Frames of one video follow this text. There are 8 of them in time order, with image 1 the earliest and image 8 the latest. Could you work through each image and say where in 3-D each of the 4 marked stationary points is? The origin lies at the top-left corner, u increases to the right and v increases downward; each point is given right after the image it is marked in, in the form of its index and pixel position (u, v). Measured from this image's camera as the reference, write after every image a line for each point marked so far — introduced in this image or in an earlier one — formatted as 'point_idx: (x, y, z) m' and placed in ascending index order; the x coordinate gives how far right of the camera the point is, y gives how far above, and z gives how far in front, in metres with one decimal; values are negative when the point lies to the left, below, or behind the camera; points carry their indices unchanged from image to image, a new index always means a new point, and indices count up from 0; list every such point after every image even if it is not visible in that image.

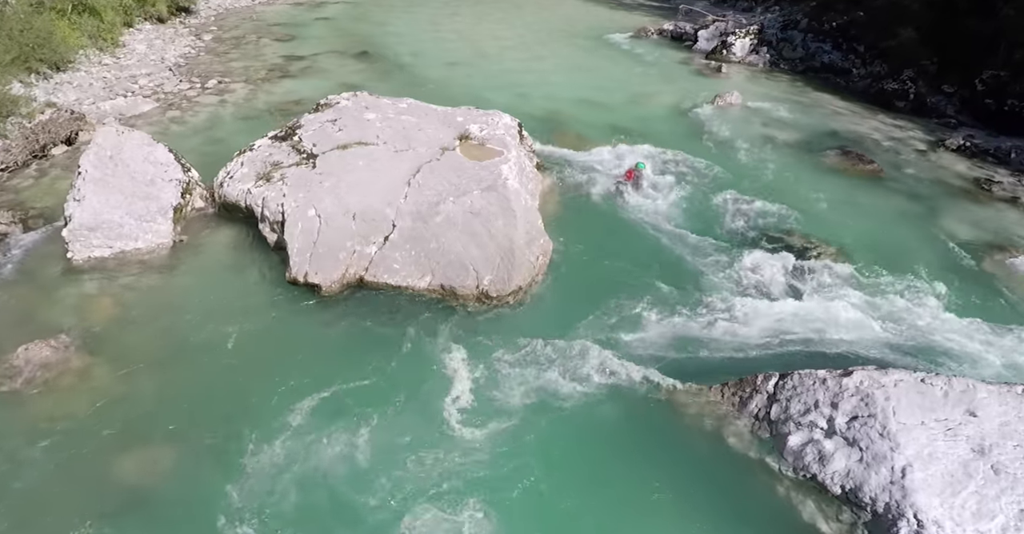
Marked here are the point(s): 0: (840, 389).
0: (+4.0, -1.5, +8.0) m
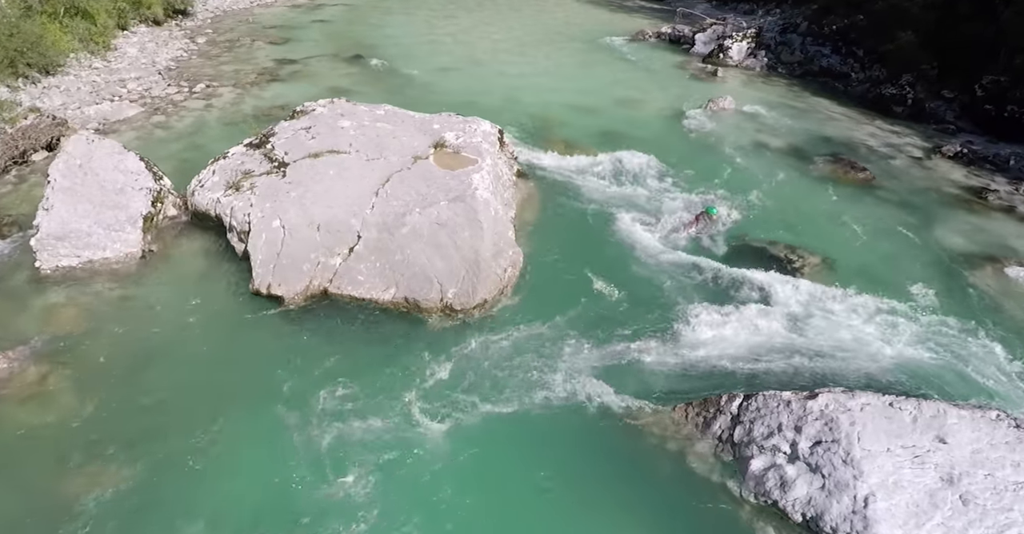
0: (+3.5, -1.7, +7.8) m
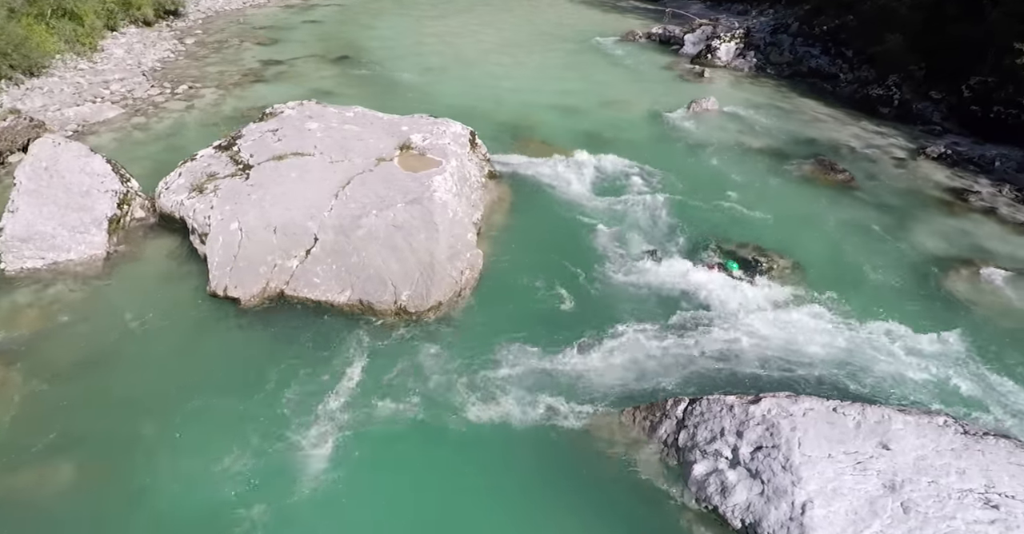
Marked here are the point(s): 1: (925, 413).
0: (+2.8, -1.8, +7.7) m
1: (+5.2, -1.8, +8.1) m
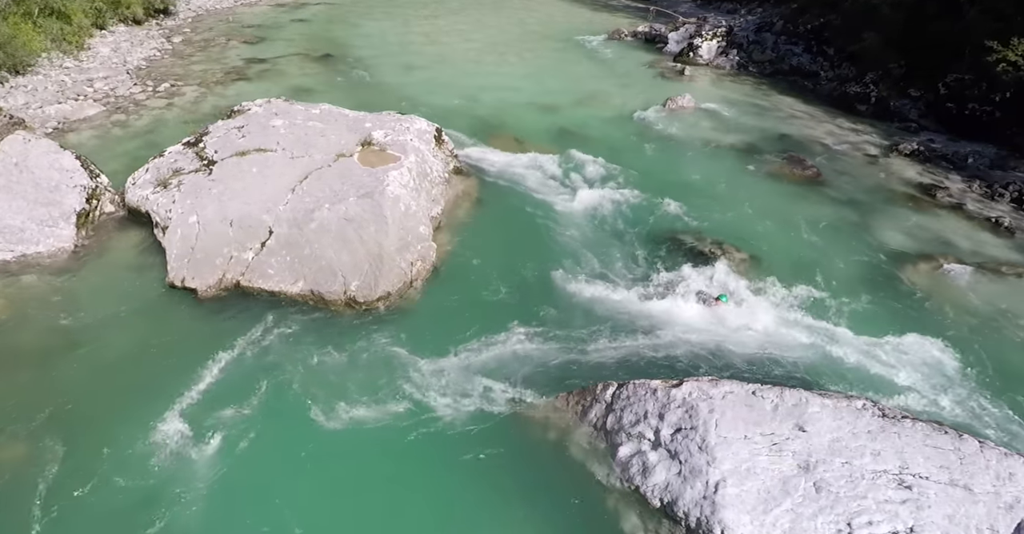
0: (+1.9, -1.6, +8.0) m
1: (+4.3, -1.7, +8.4) m
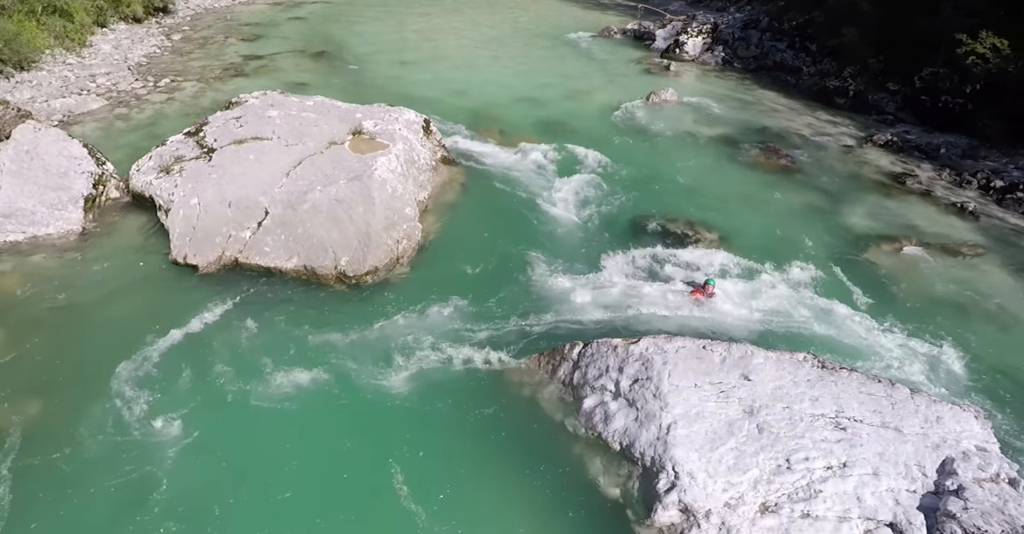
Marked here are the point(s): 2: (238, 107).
0: (+1.6, -1.2, +8.8) m
1: (+4.0, -1.3, +9.2) m
2: (-6.5, +3.8, +15.4) m
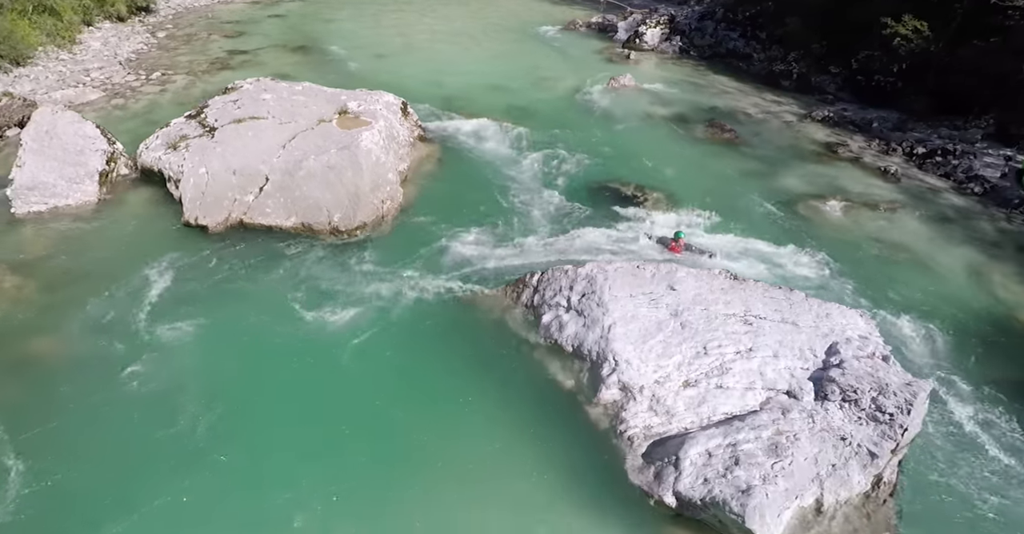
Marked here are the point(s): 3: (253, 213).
0: (+1.1, -0.2, +10.7) m
1: (+3.5, -0.1, +11.1) m
2: (-7.3, +4.6, +17.0) m
3: (-5.5, +1.1, +13.6) m
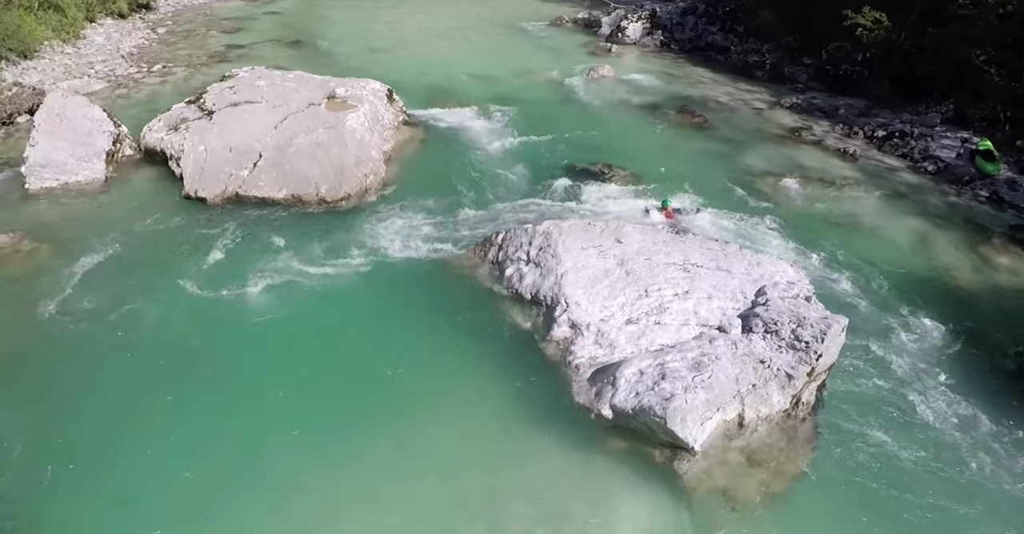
0: (+0.5, +0.6, +11.9) m
1: (+2.9, +0.7, +12.4) m
2: (-8.0, +5.3, +18.3) m
3: (-6.1, +1.9, +14.8) m
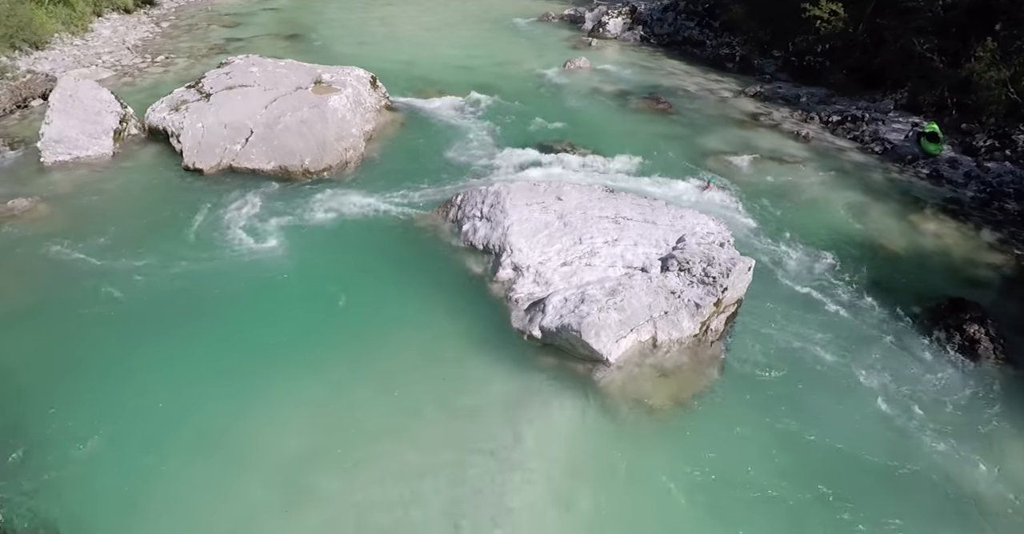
0: (-0.4, +1.5, +13.6) m
1: (+2.0, +1.6, +14.0) m
2: (-8.8, +6.2, +20.0) m
3: (-7.0, +2.8, +16.5) m
